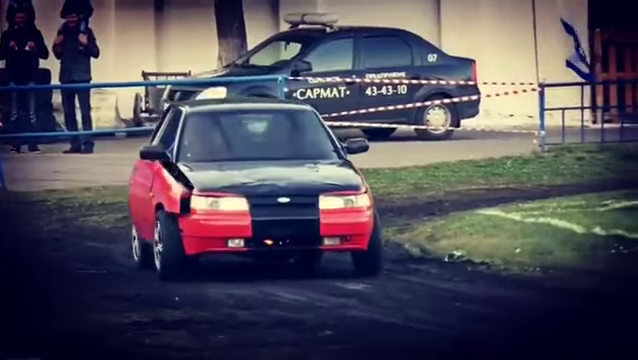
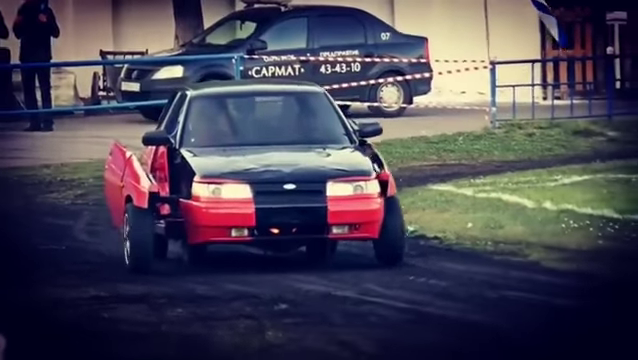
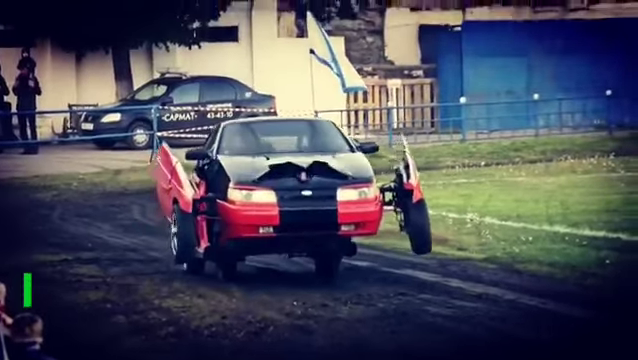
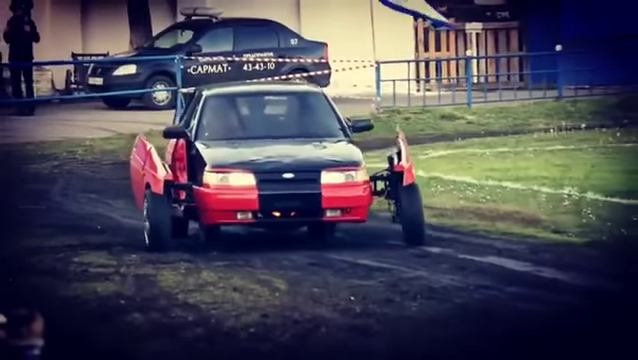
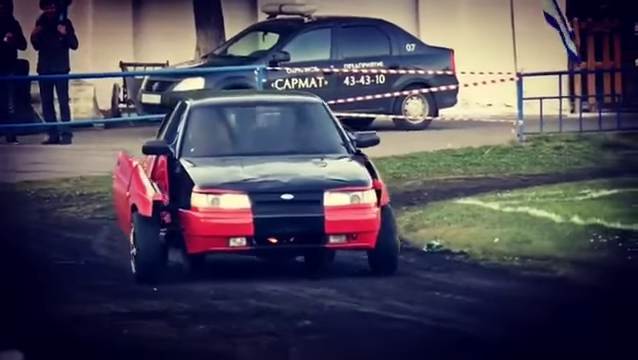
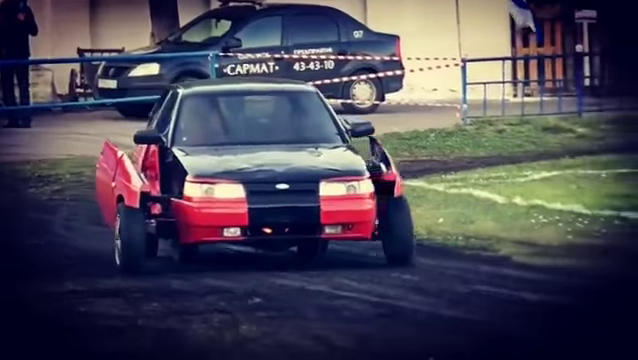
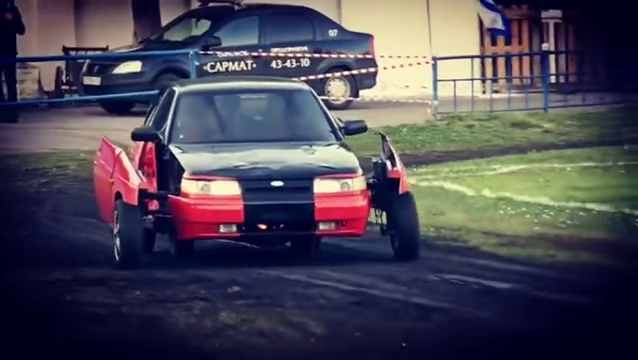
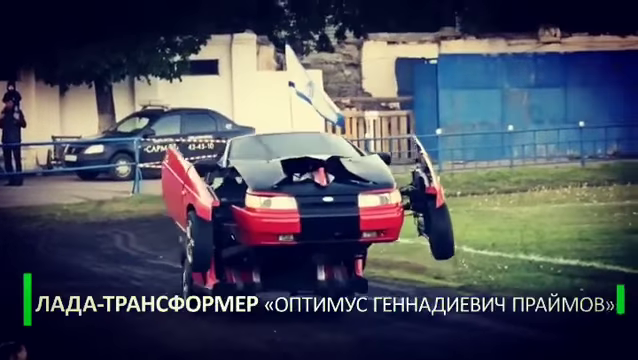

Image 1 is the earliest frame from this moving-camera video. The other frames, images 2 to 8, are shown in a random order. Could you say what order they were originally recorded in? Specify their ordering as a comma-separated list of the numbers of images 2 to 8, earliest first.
5, 2, 6, 7, 4, 3, 8
